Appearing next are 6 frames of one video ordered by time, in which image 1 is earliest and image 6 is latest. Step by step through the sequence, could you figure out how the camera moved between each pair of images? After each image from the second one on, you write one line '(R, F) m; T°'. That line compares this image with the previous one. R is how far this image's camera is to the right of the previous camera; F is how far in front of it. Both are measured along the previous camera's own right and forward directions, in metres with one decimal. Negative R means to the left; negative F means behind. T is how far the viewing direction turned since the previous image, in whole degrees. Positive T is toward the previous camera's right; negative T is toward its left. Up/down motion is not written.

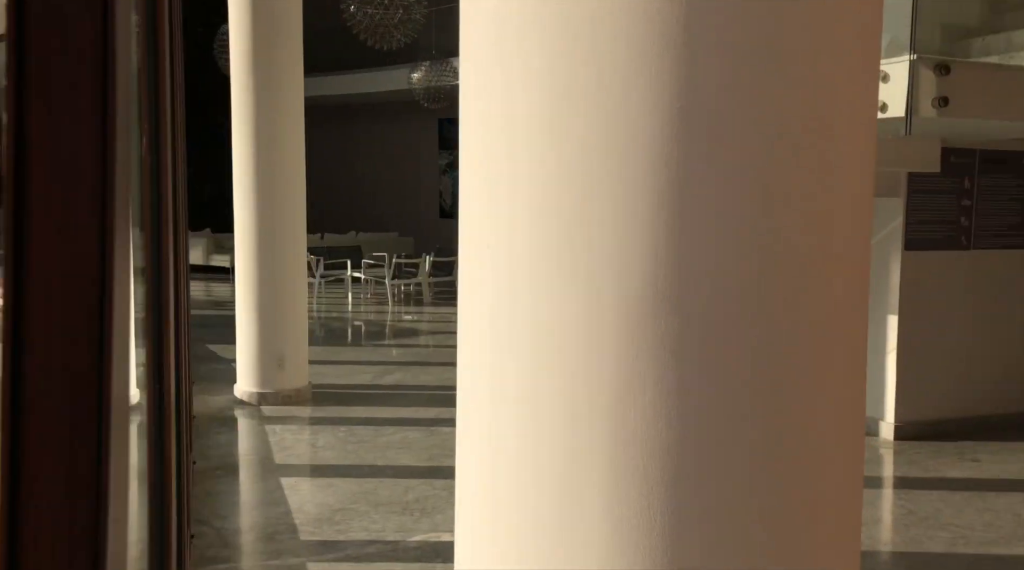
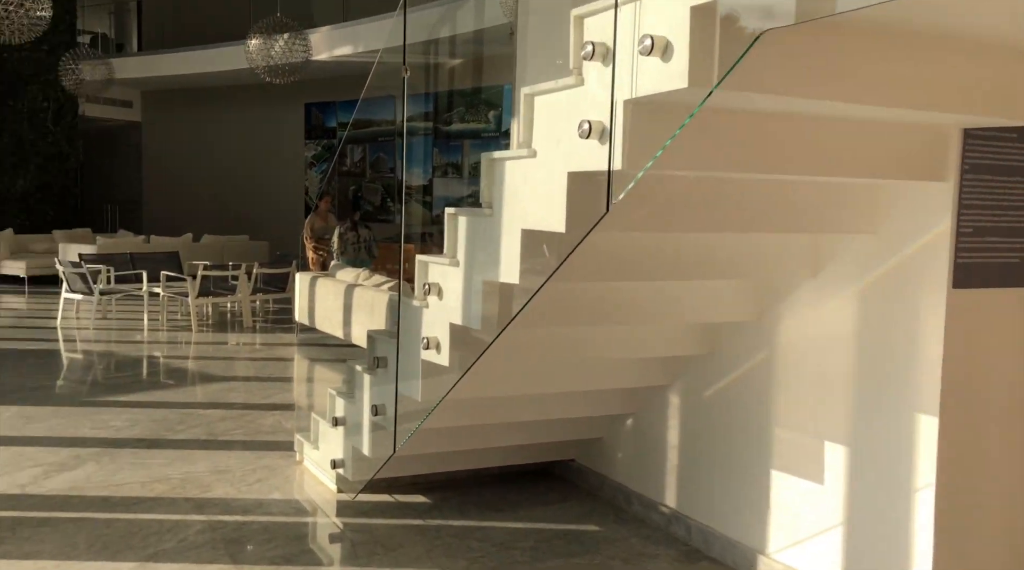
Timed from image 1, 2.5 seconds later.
(+0.6, +2.7) m; +7°
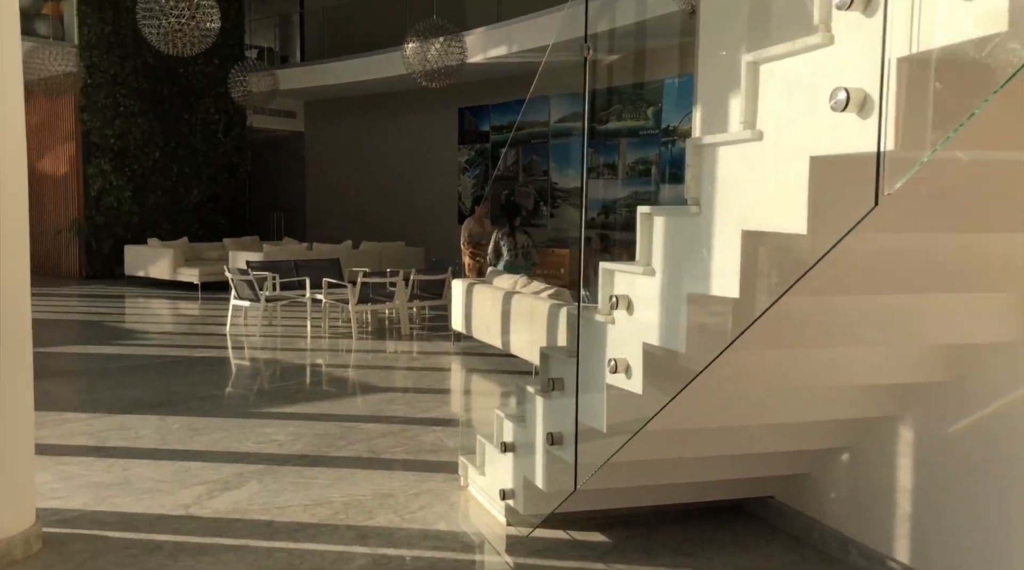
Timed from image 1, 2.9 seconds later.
(-0.2, +0.5) m; -9°
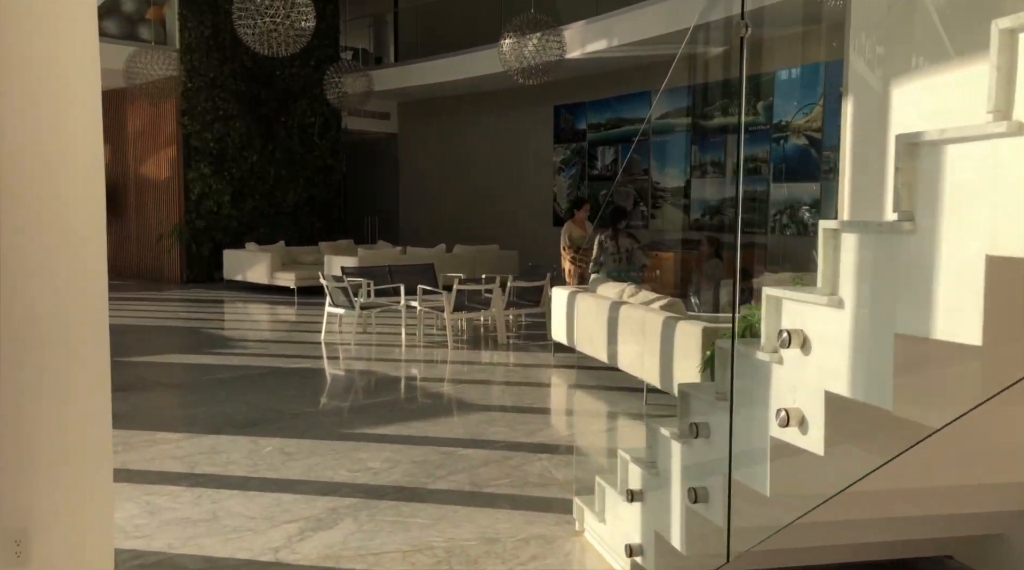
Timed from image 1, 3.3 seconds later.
(-0.1, +0.5) m; -5°
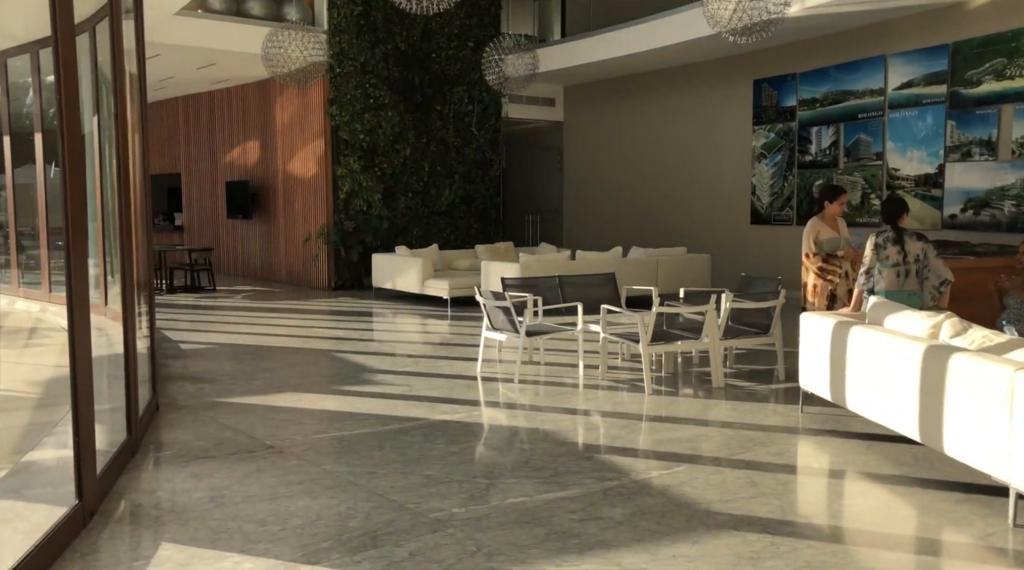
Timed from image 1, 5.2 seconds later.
(-0.5, +2.5) m; -9°
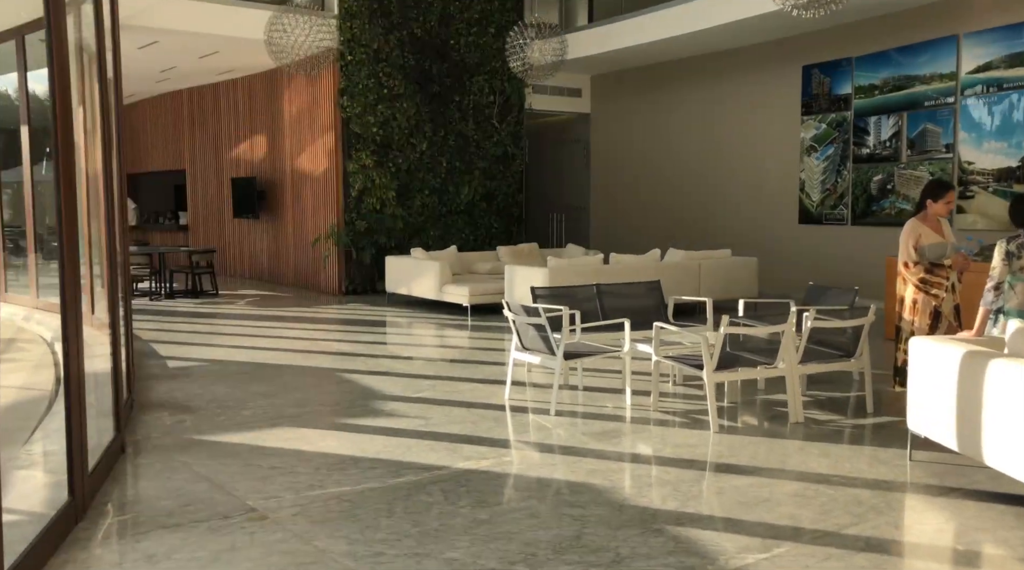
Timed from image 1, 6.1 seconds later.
(-0.1, +1.2) m; -1°
